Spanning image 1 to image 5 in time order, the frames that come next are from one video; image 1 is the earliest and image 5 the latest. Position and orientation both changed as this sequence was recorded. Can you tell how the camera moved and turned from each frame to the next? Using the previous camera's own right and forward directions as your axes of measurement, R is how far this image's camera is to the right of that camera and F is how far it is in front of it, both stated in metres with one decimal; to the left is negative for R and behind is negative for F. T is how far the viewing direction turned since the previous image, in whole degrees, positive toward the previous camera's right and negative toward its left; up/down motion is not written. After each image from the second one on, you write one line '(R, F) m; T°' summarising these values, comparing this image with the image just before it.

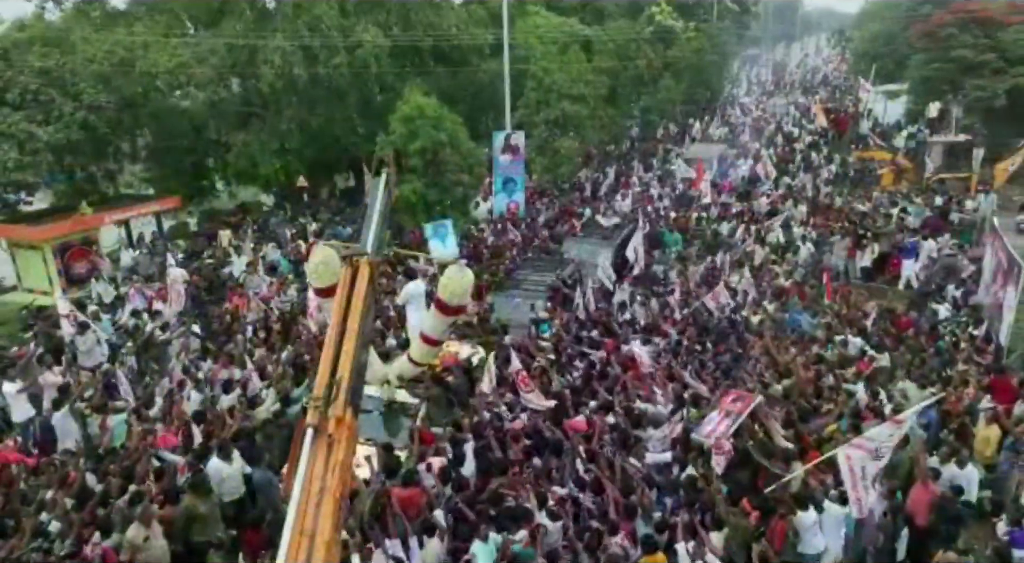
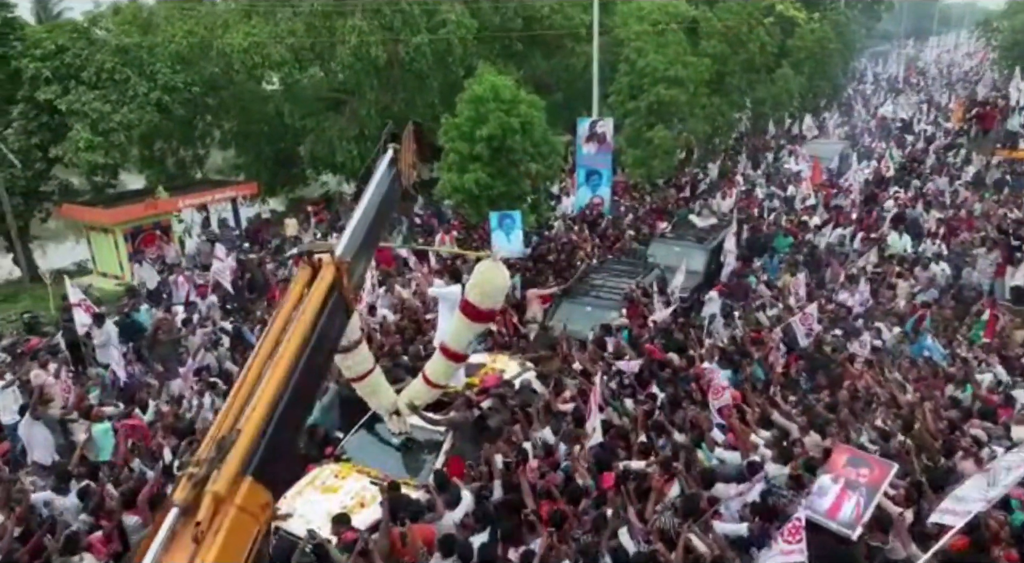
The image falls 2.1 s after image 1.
(+0.6, +2.2) m; -7°
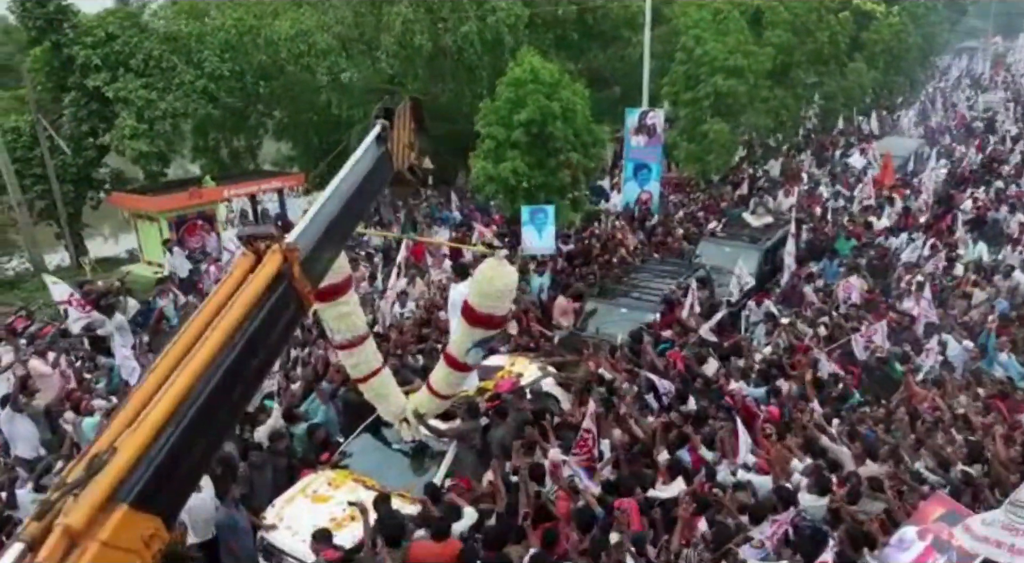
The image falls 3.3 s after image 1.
(+0.5, +0.9) m; -4°
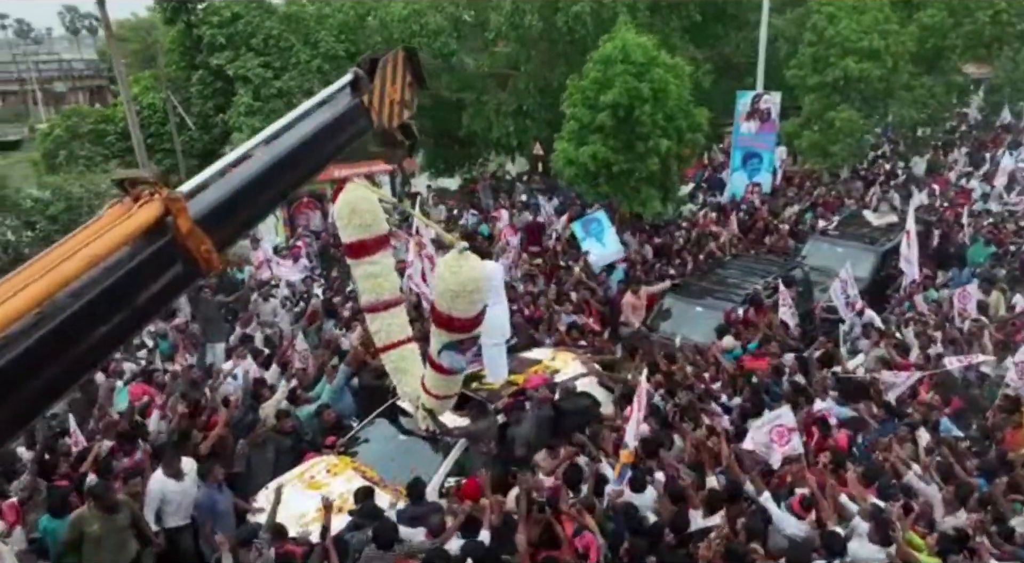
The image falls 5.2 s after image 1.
(+1.2, +1.1) m; -10°
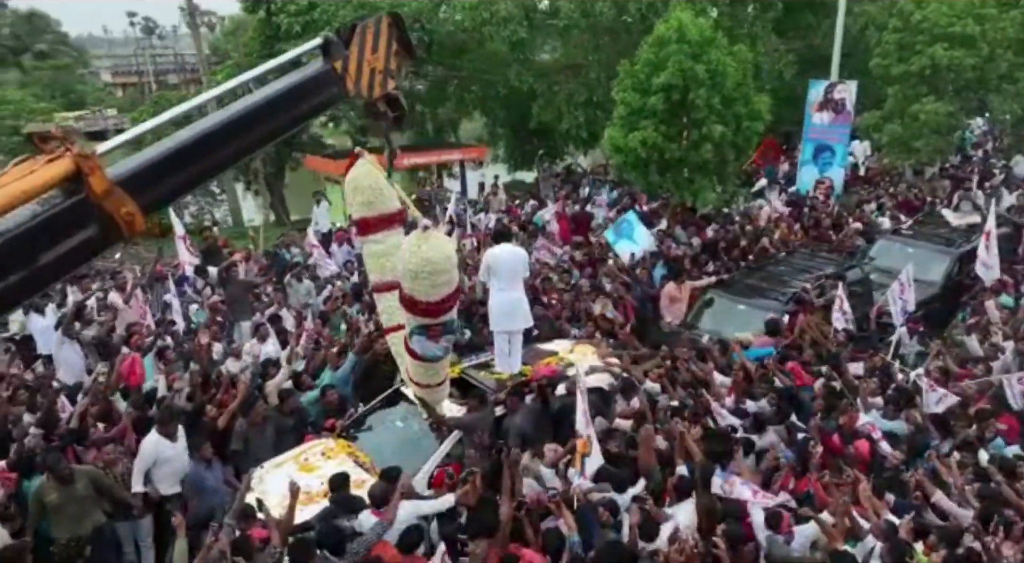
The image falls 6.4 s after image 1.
(+0.9, +0.5) m; -6°
